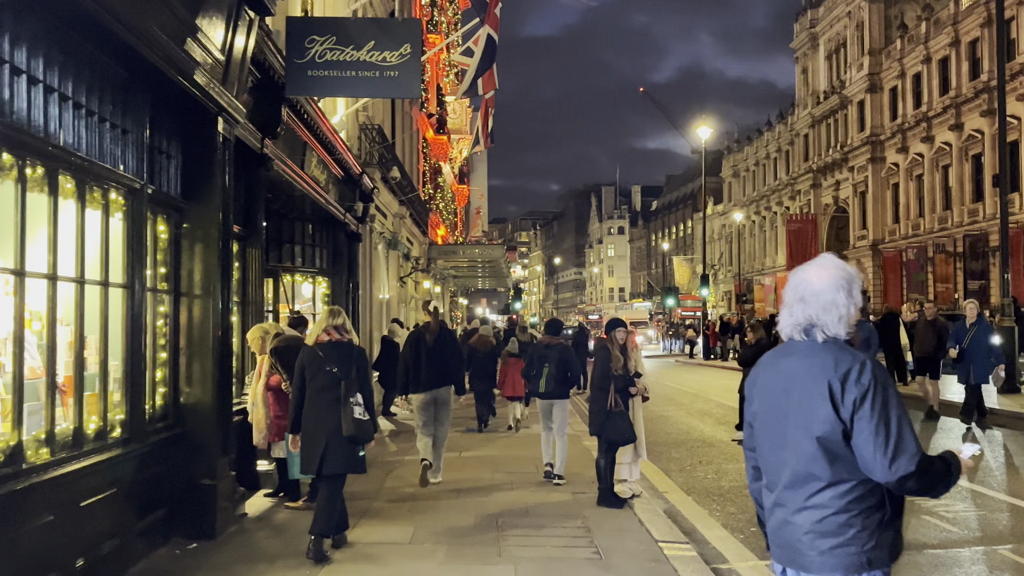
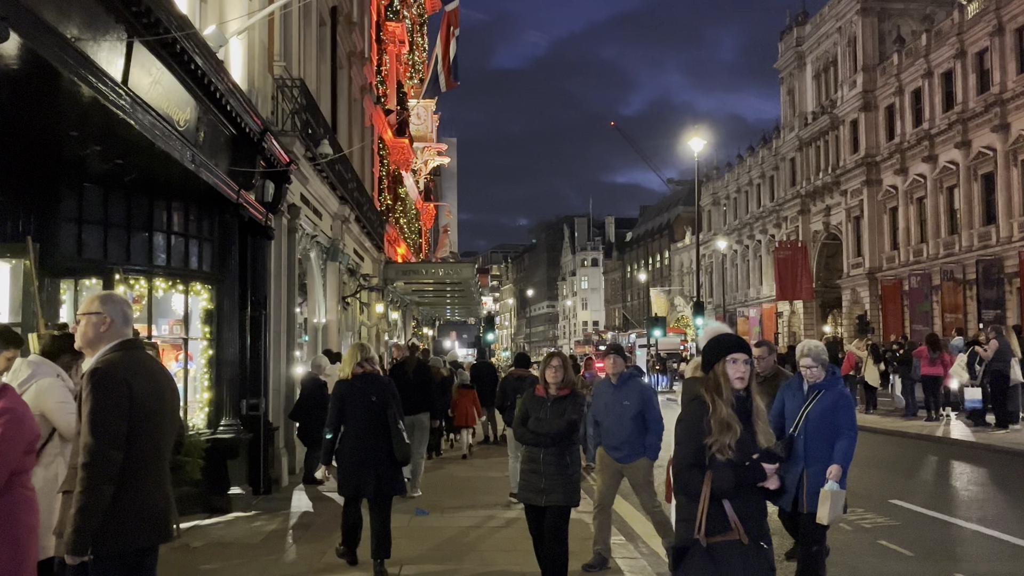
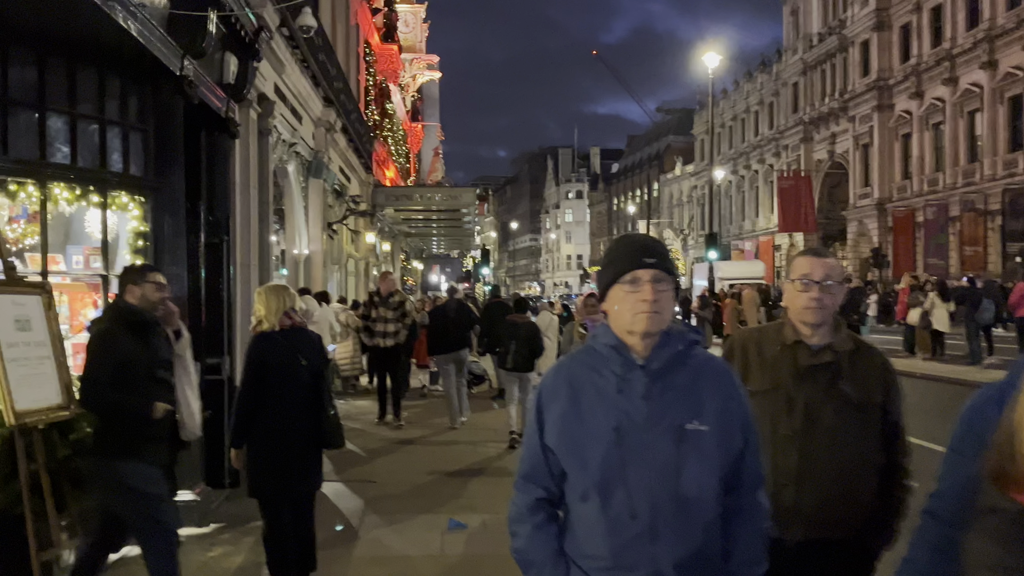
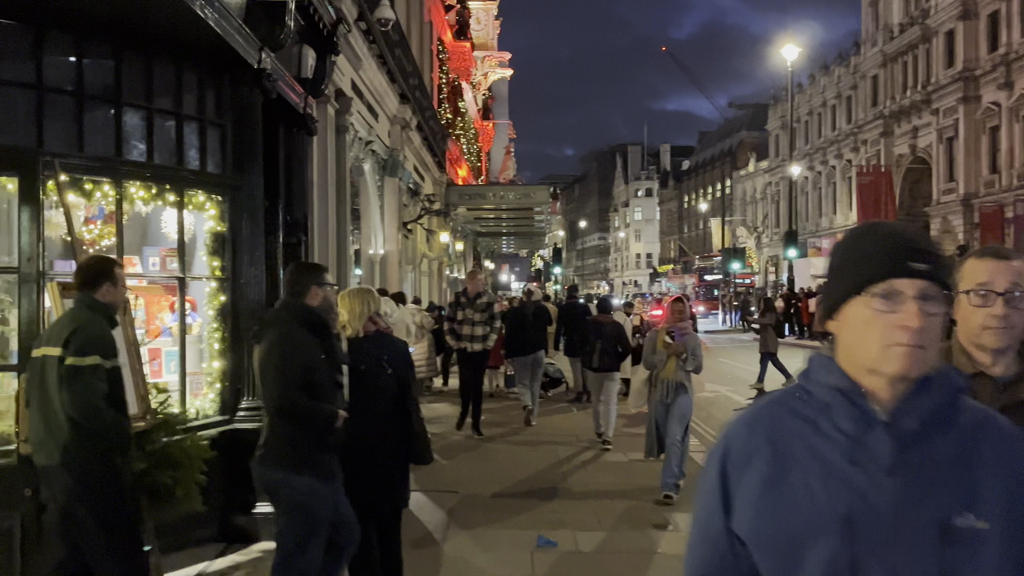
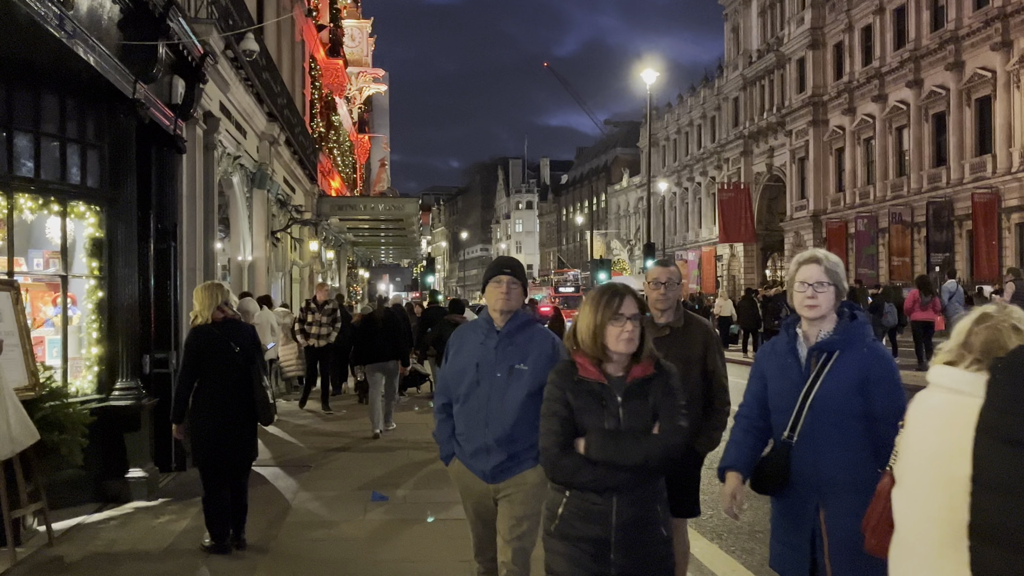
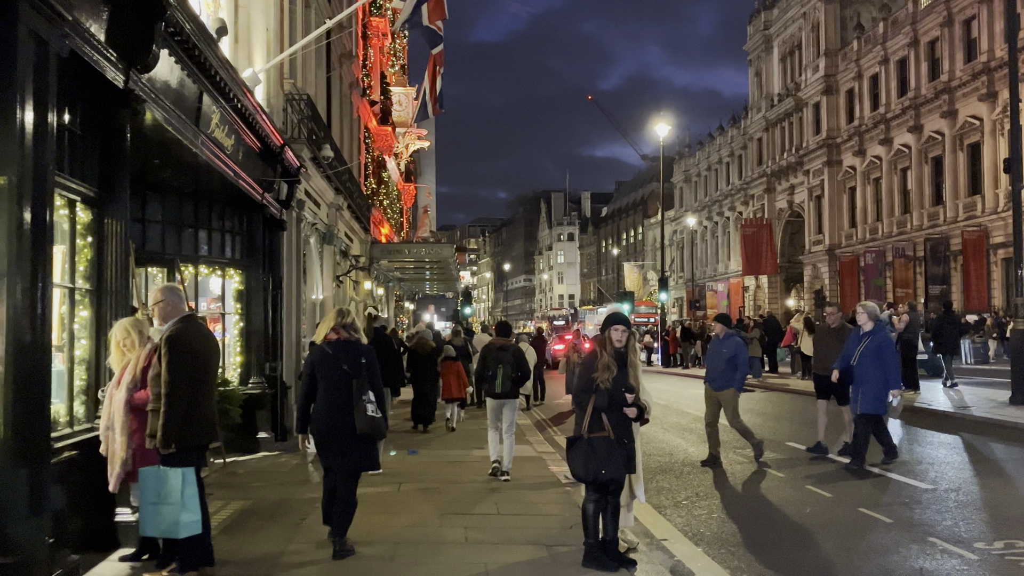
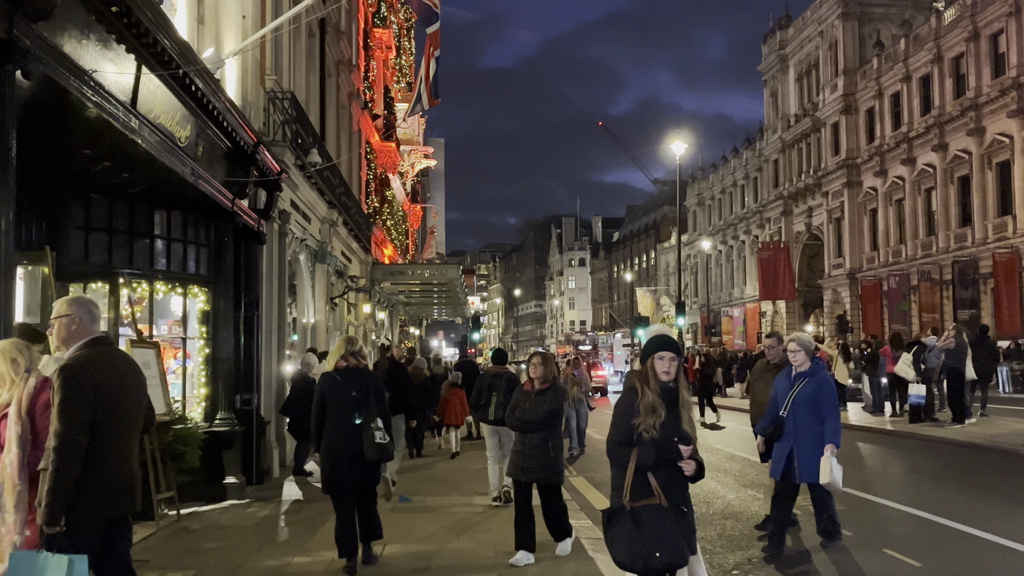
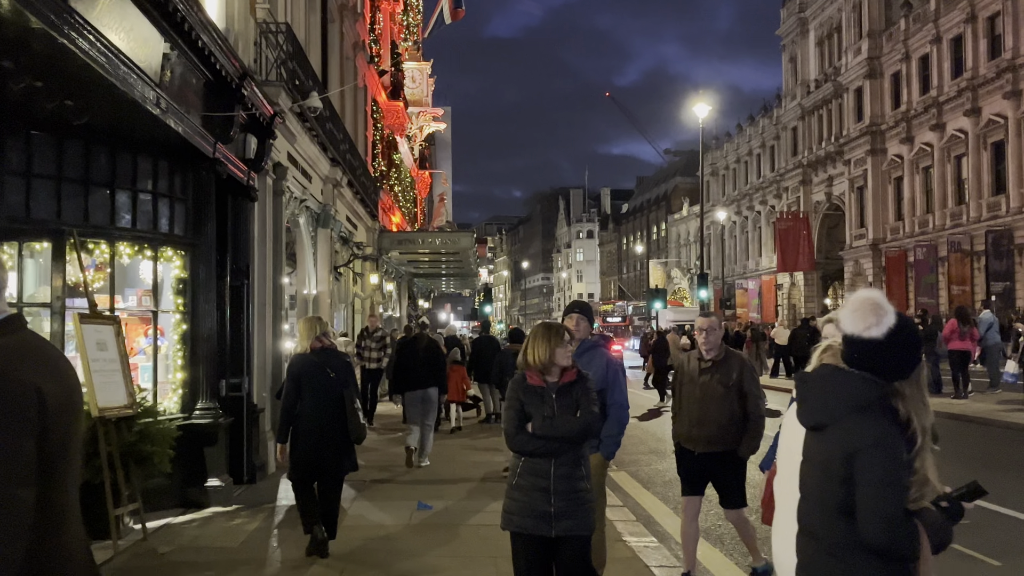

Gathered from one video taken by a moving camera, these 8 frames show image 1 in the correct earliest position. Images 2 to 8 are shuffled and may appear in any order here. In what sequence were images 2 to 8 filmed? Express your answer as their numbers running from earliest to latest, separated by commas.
6, 7, 2, 8, 5, 3, 4
